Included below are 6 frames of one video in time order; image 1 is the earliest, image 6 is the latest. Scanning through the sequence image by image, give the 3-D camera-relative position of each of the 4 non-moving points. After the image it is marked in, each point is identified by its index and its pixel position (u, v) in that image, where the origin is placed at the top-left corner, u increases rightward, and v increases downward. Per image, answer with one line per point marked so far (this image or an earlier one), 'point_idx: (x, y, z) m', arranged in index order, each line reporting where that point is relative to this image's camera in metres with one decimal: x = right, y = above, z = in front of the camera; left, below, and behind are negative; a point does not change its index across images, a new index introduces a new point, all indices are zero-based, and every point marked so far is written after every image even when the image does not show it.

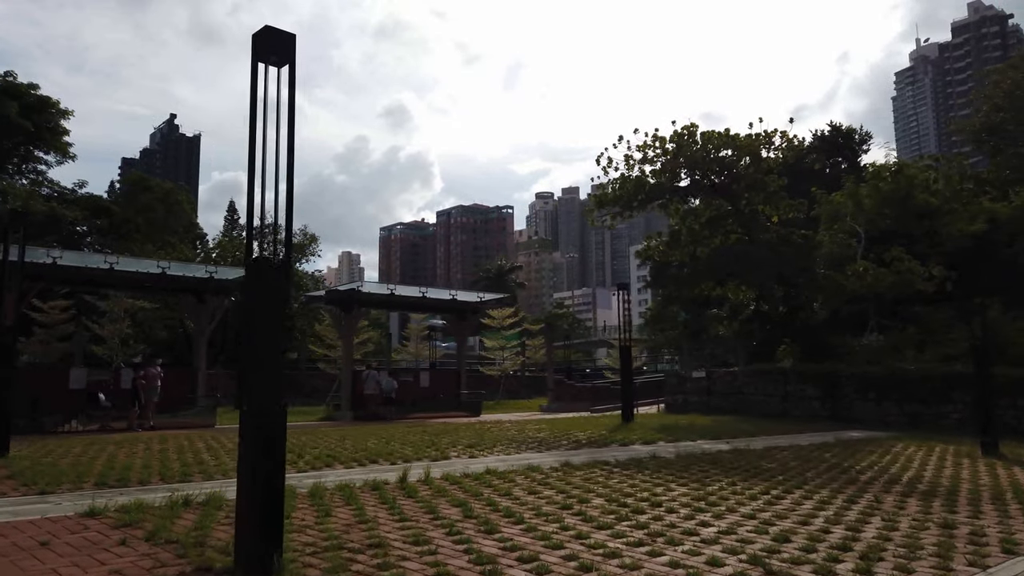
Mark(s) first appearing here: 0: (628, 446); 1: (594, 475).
0: (+2.0, -2.8, +13.4) m
1: (+1.0, -2.3, +9.4) m
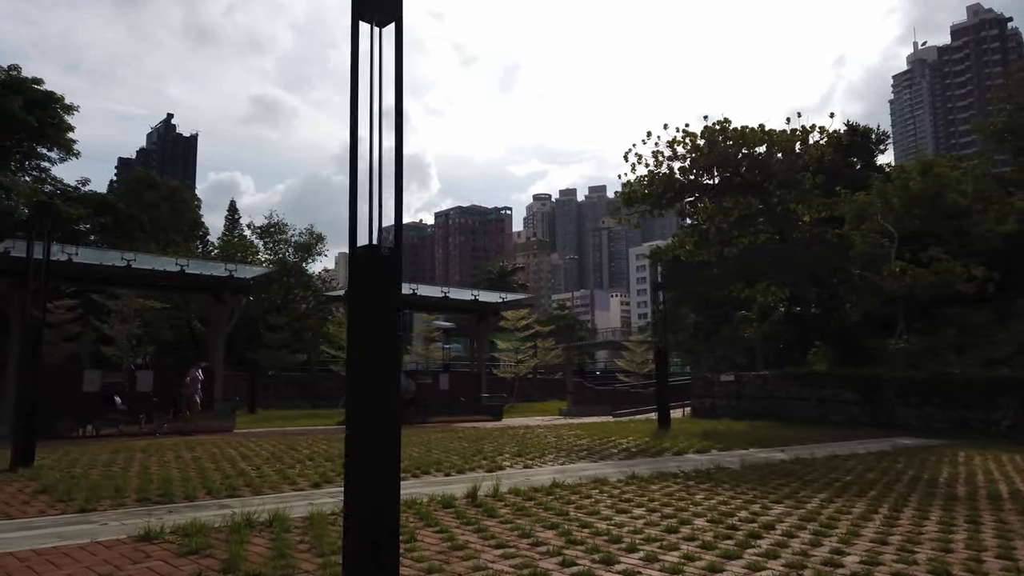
0: (+2.8, -2.8, +12.7) m
1: (+1.8, -2.3, +8.7) m
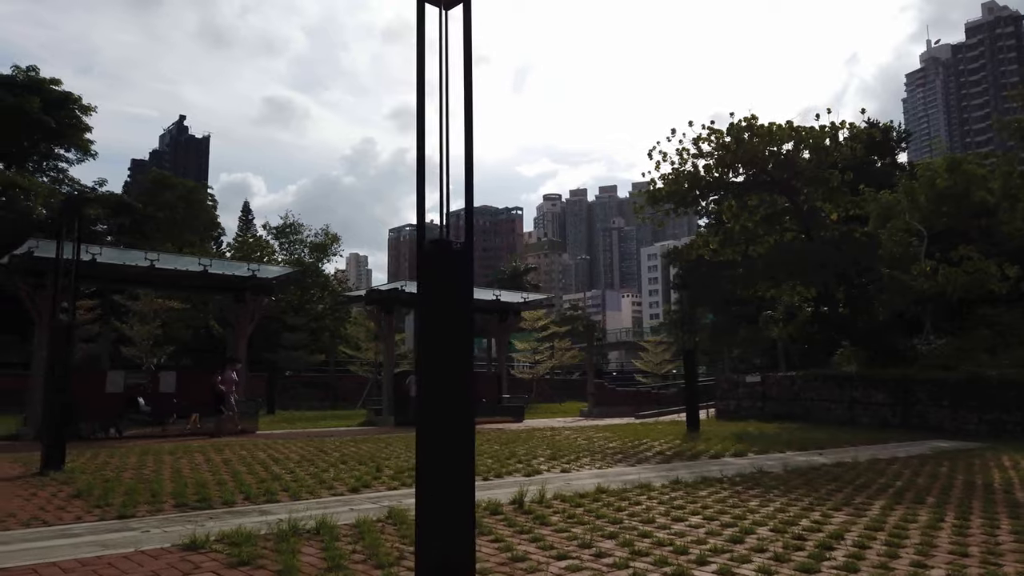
0: (+3.4, -2.8, +12.3) m
1: (+2.3, -2.3, +8.4) m
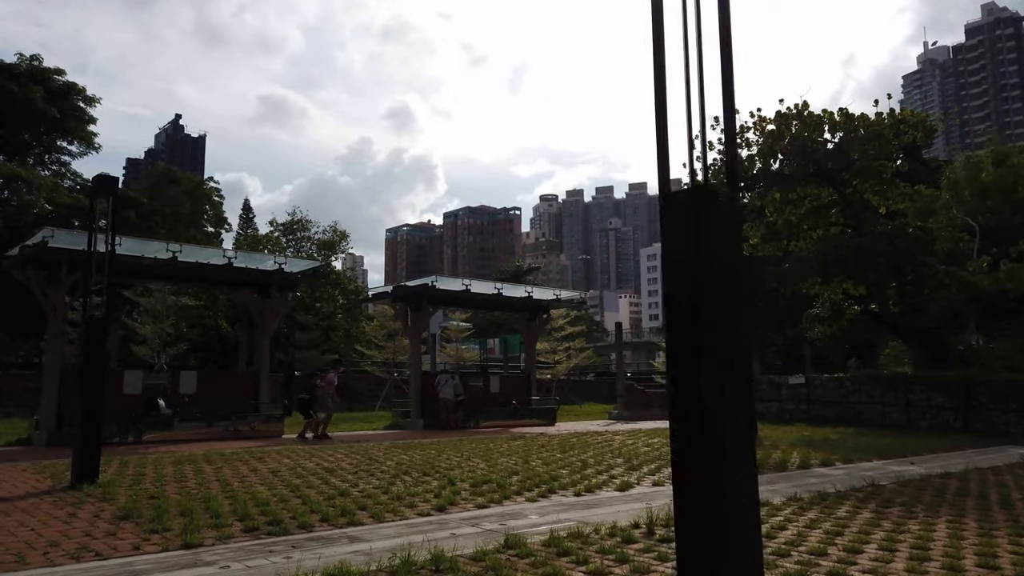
0: (+4.4, -2.6, +11.2) m
1: (+3.4, -2.2, +7.3) m
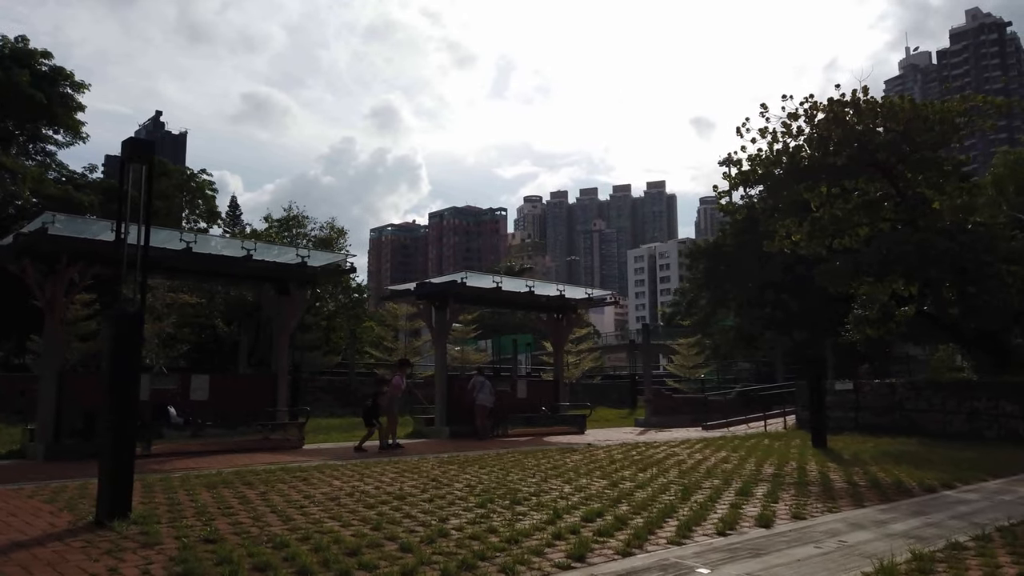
0: (+5.5, -2.6, +9.8) m
1: (+4.6, -2.1, +5.9) m
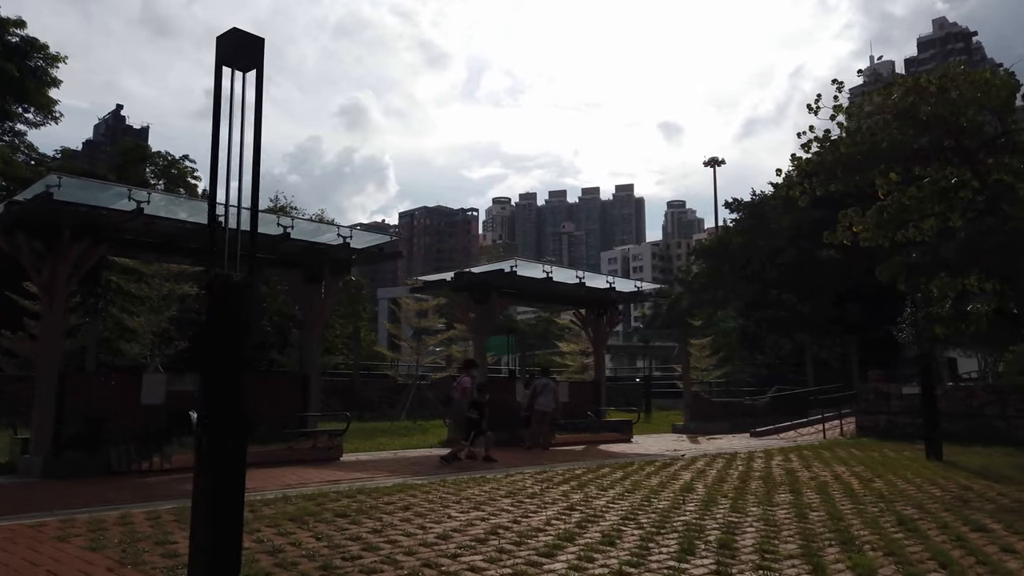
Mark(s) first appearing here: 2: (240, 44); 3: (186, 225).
0: (+7.1, -2.4, +8.0) m
1: (+6.4, -1.9, +4.0) m
2: (-2.0, +1.7, +5.4) m
3: (-5.3, +1.0, +12.3) m
